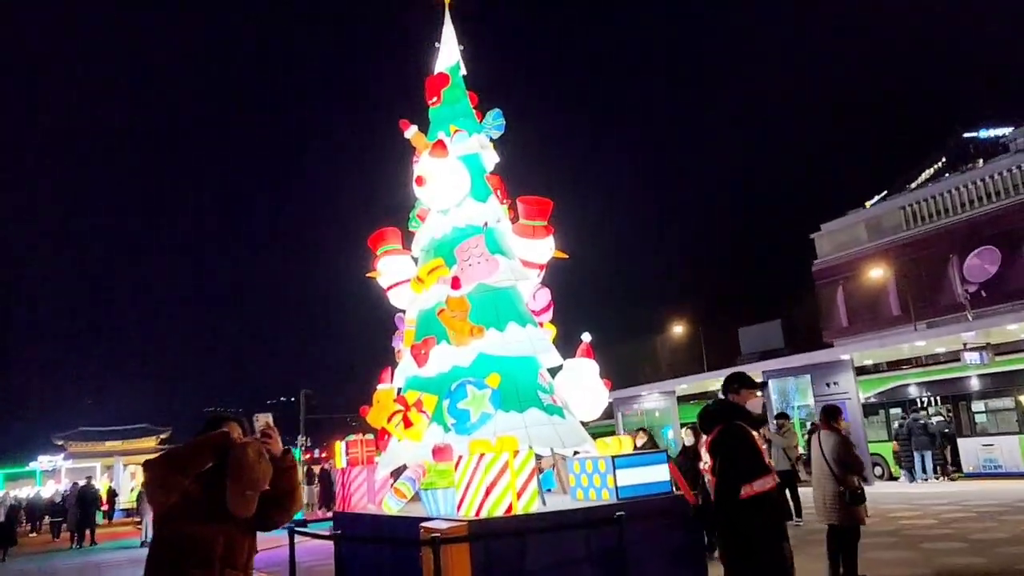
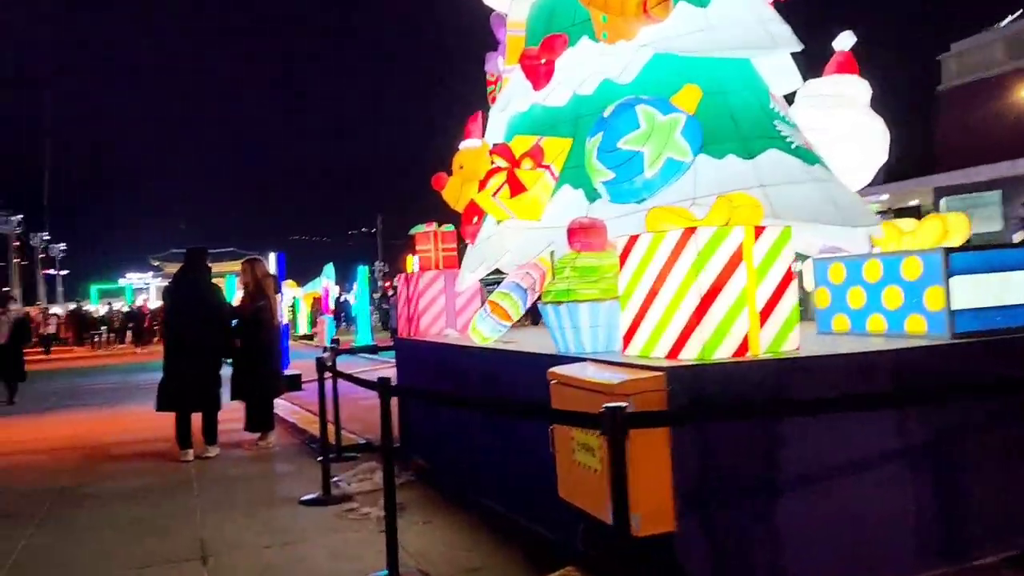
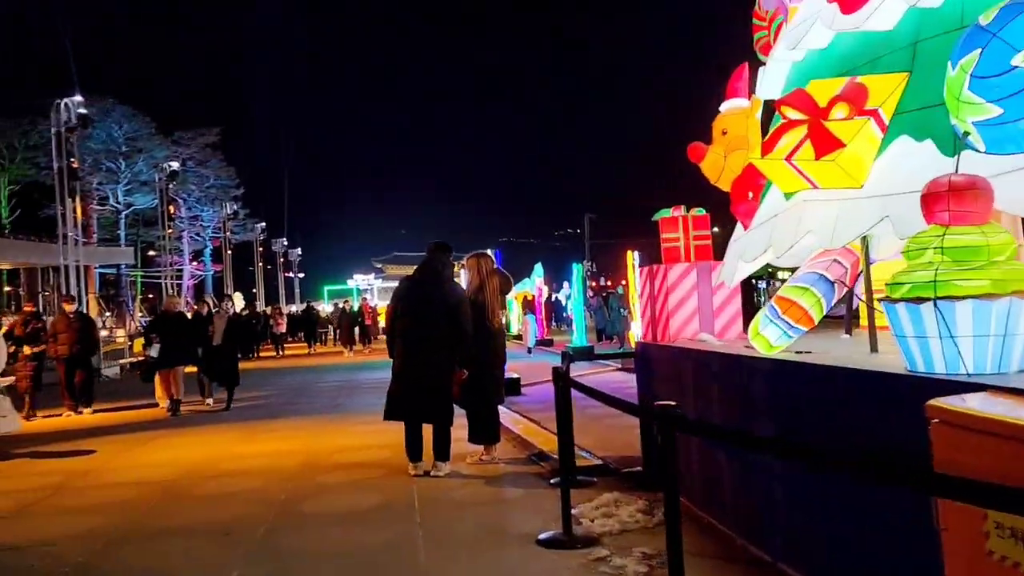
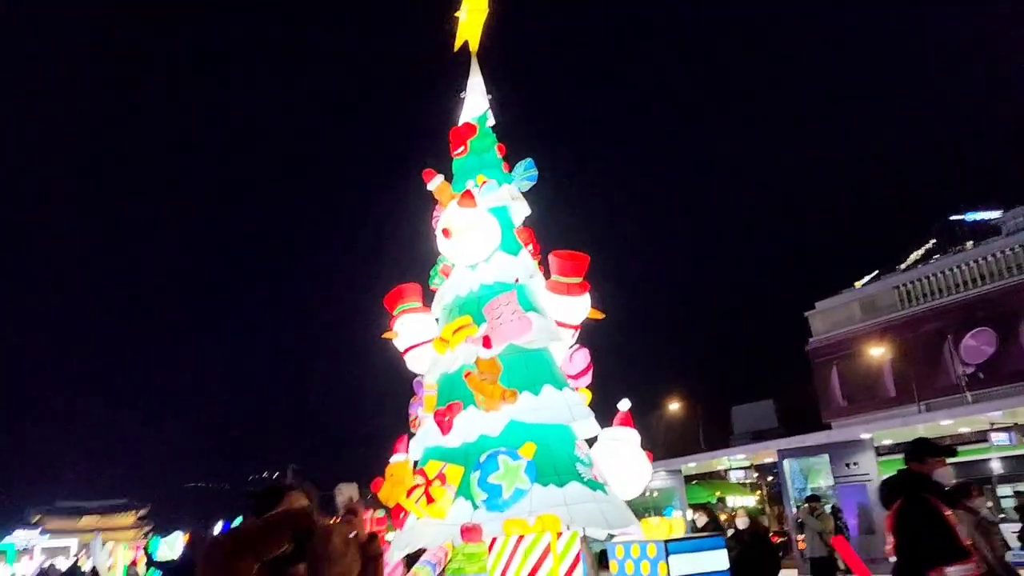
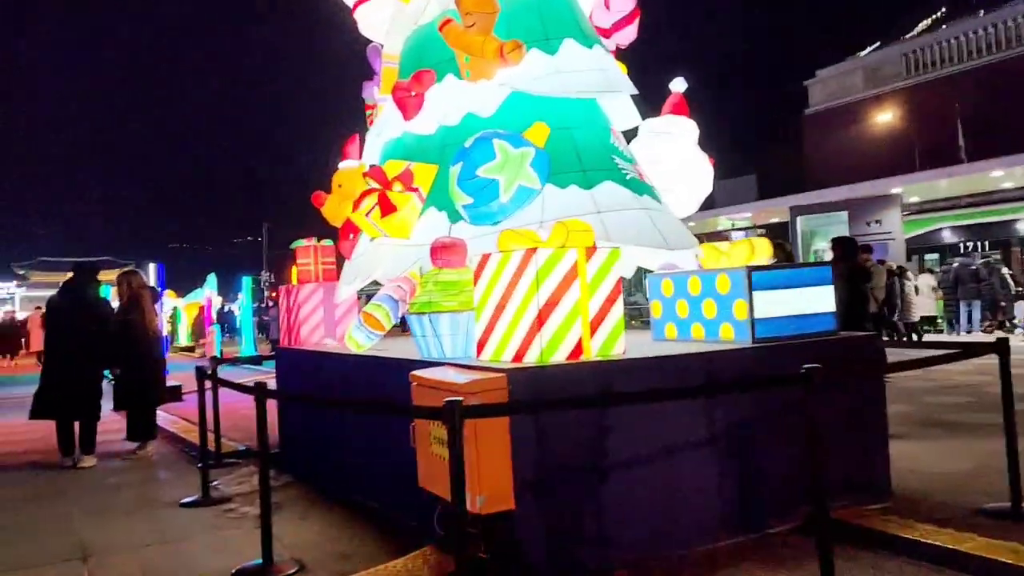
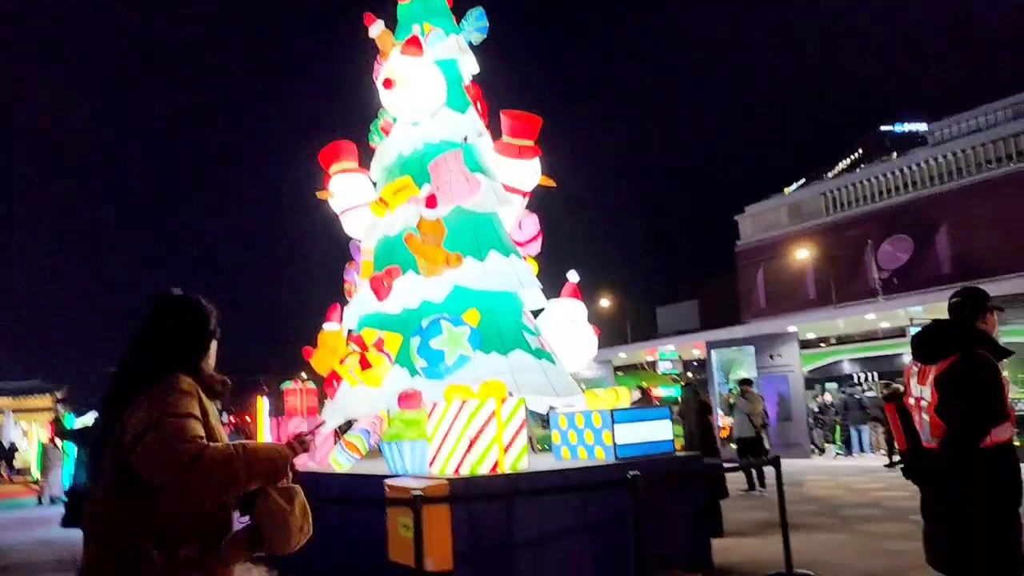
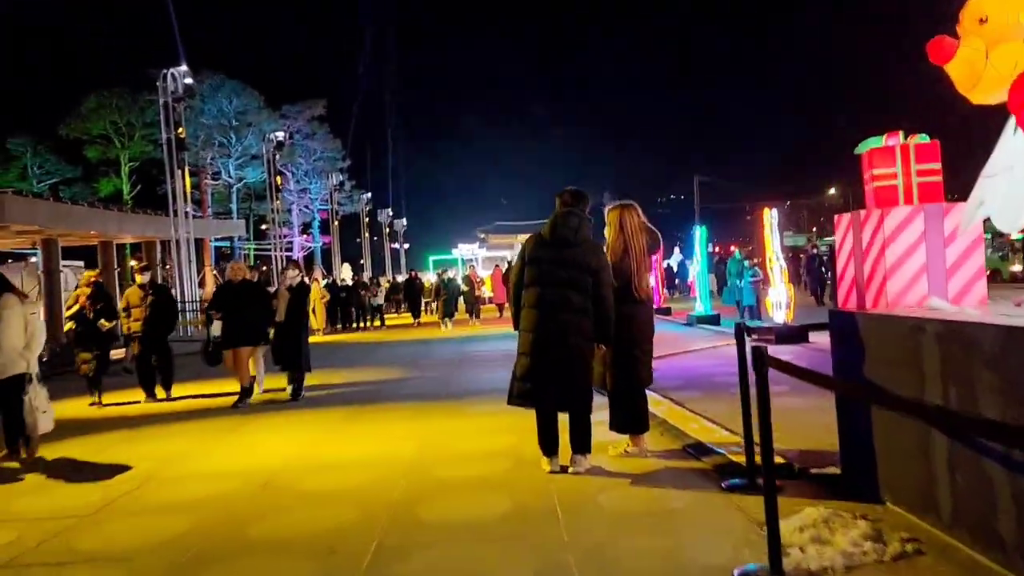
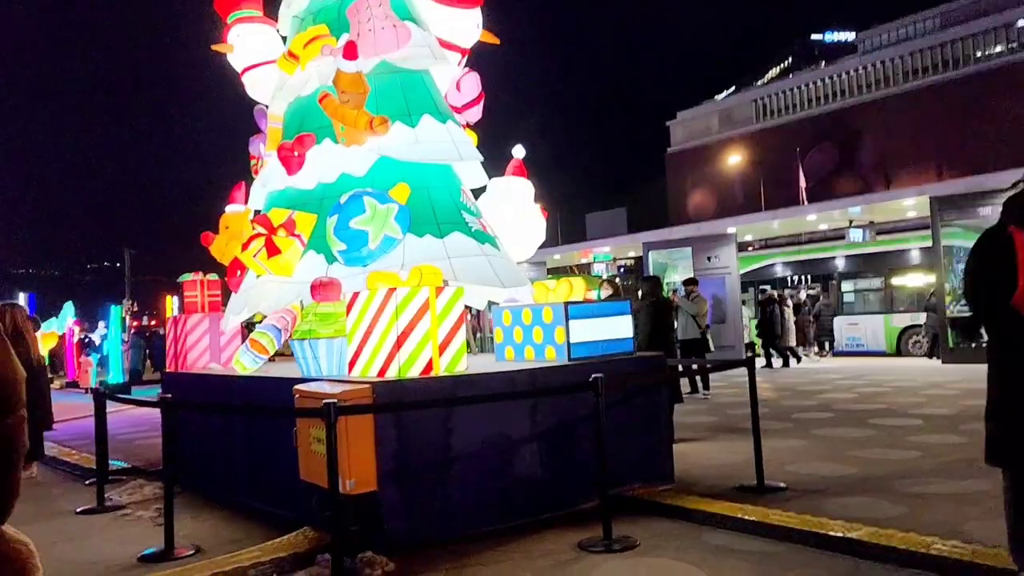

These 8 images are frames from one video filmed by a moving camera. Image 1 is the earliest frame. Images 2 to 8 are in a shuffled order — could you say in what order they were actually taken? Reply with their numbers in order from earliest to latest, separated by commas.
4, 6, 8, 5, 2, 3, 7
